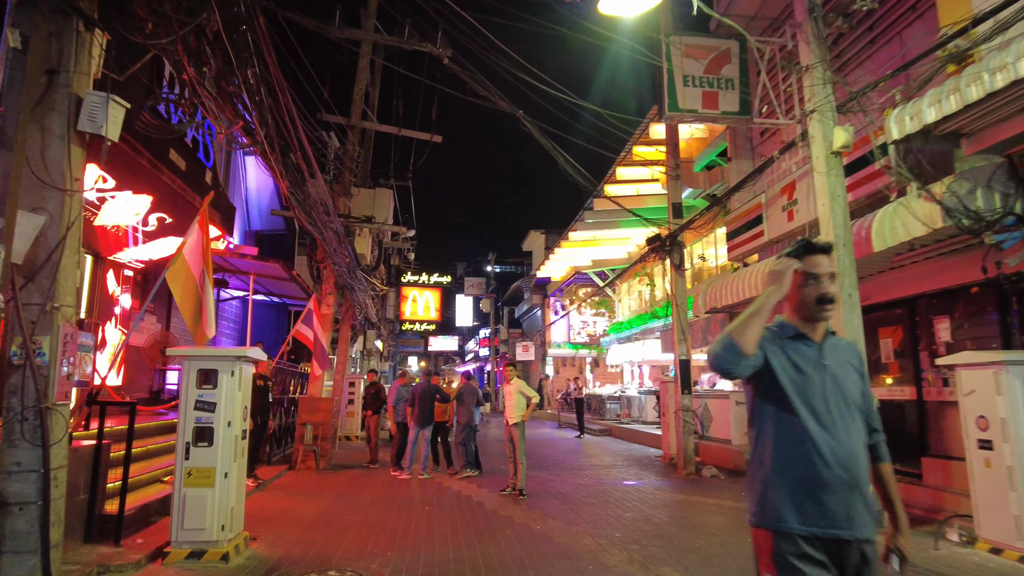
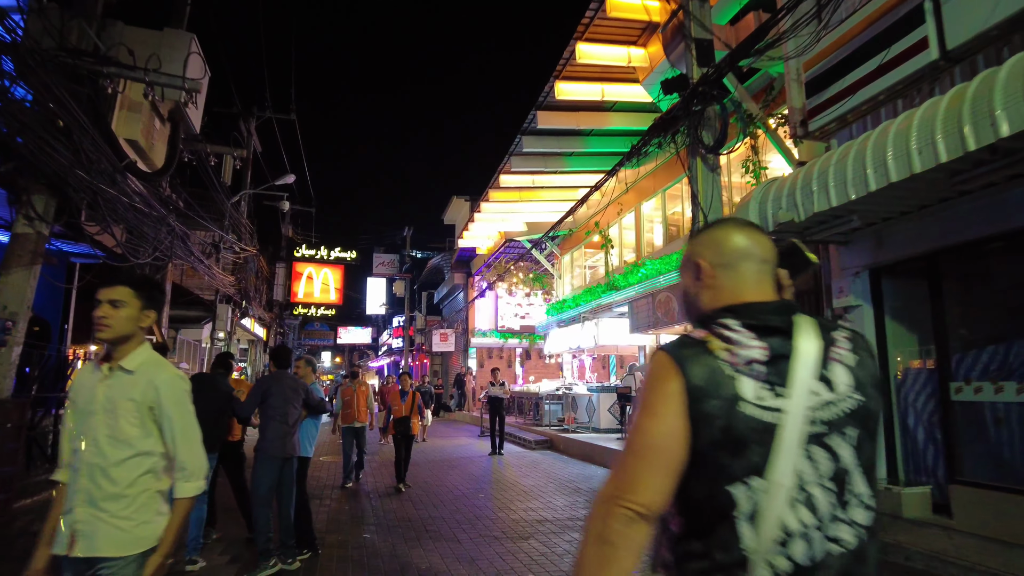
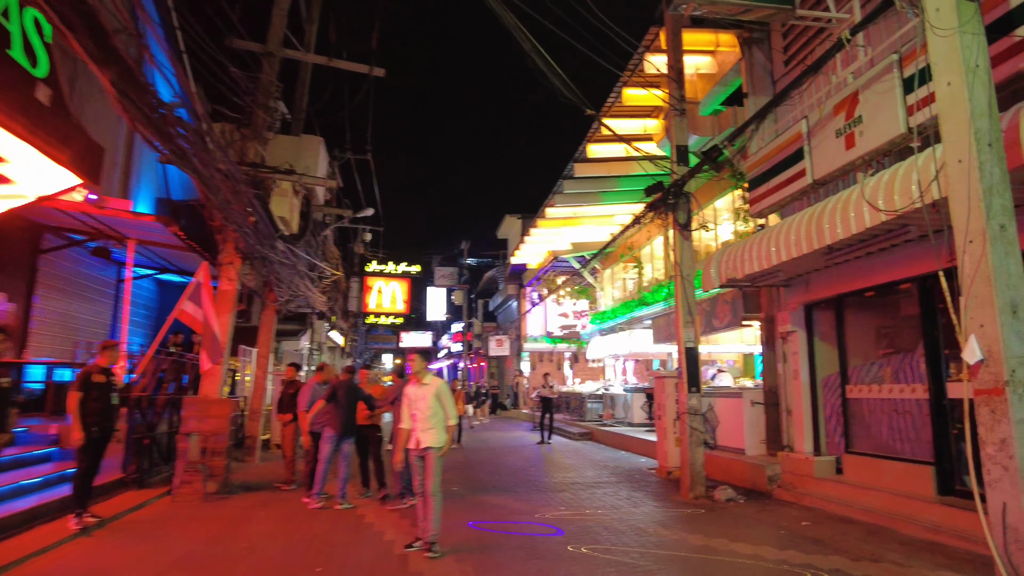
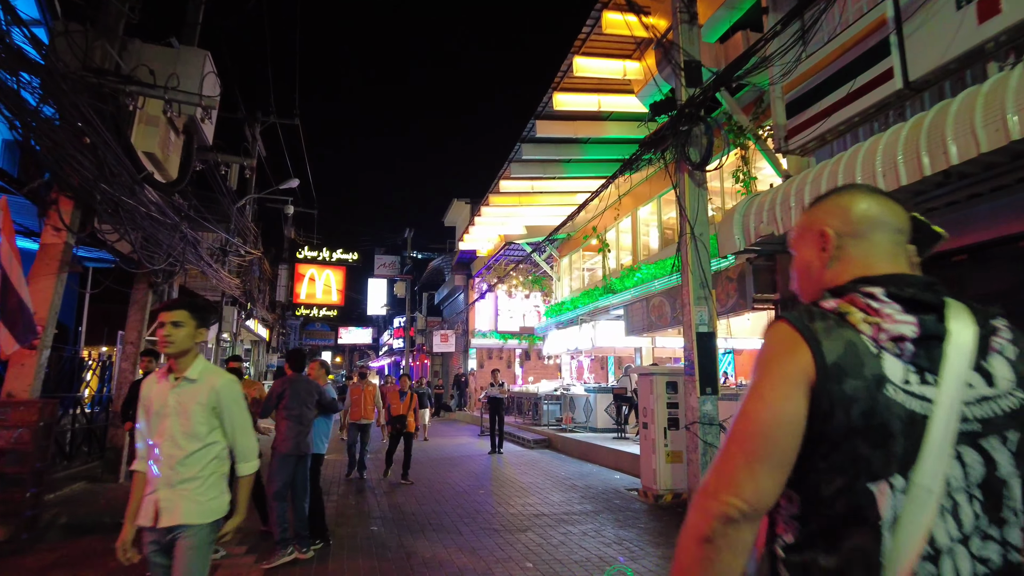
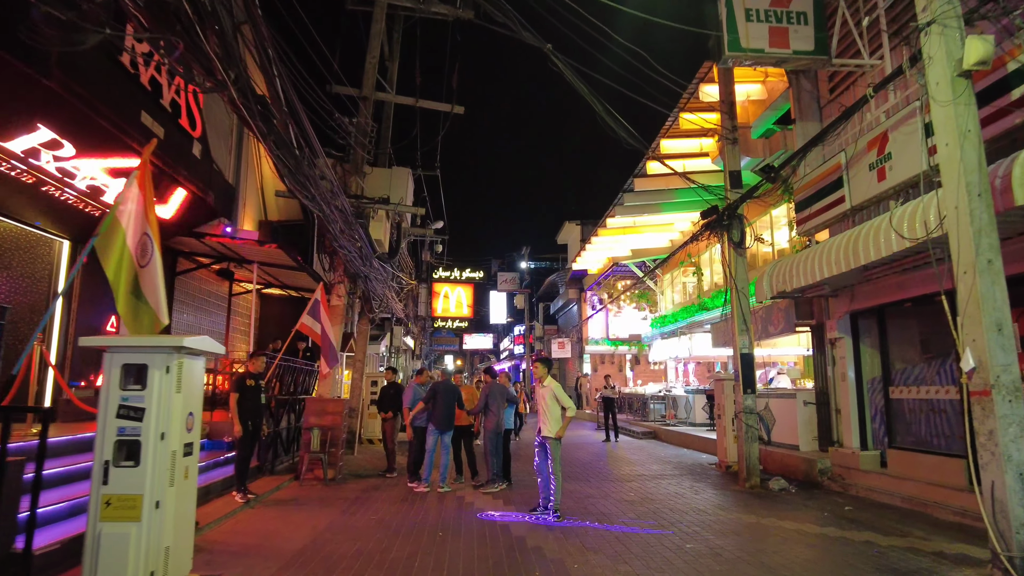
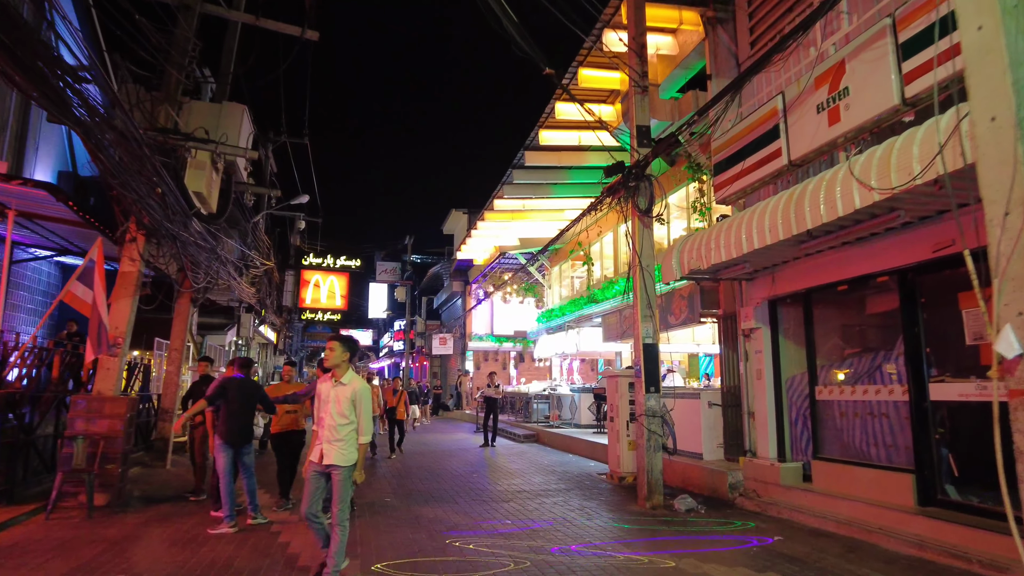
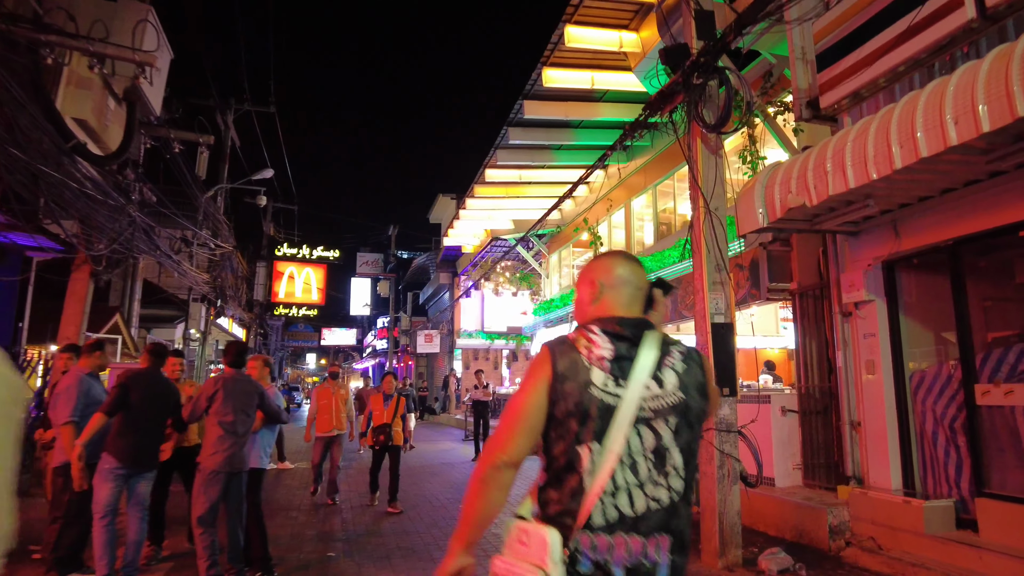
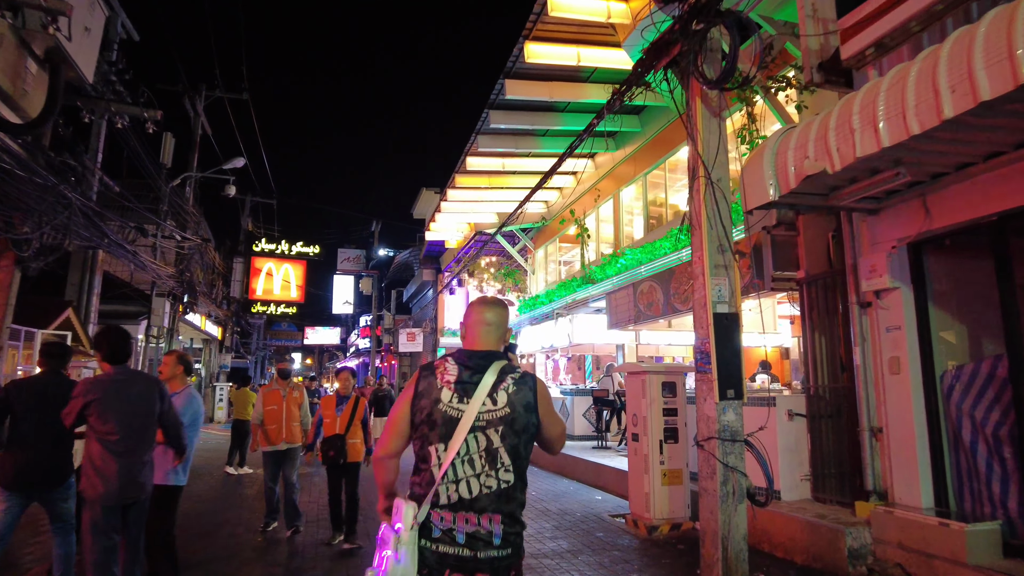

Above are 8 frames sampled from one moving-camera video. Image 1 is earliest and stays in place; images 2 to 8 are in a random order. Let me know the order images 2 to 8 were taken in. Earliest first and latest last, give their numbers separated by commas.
5, 3, 6, 4, 2, 7, 8
